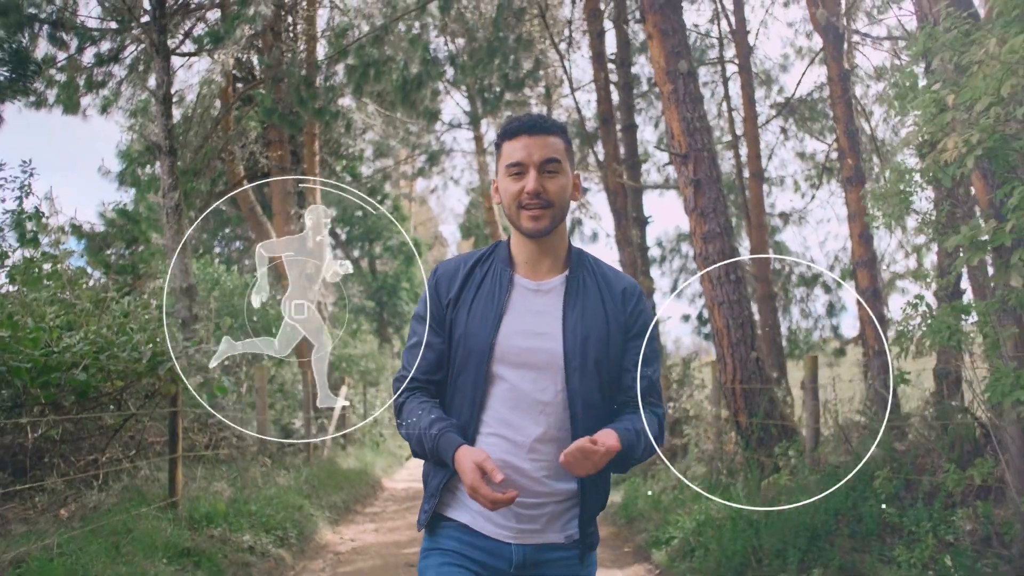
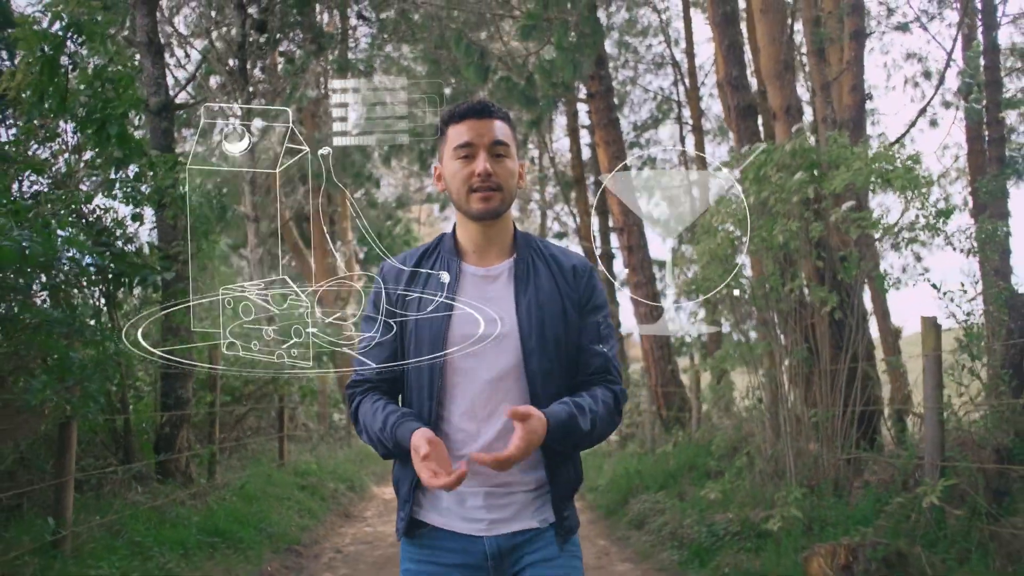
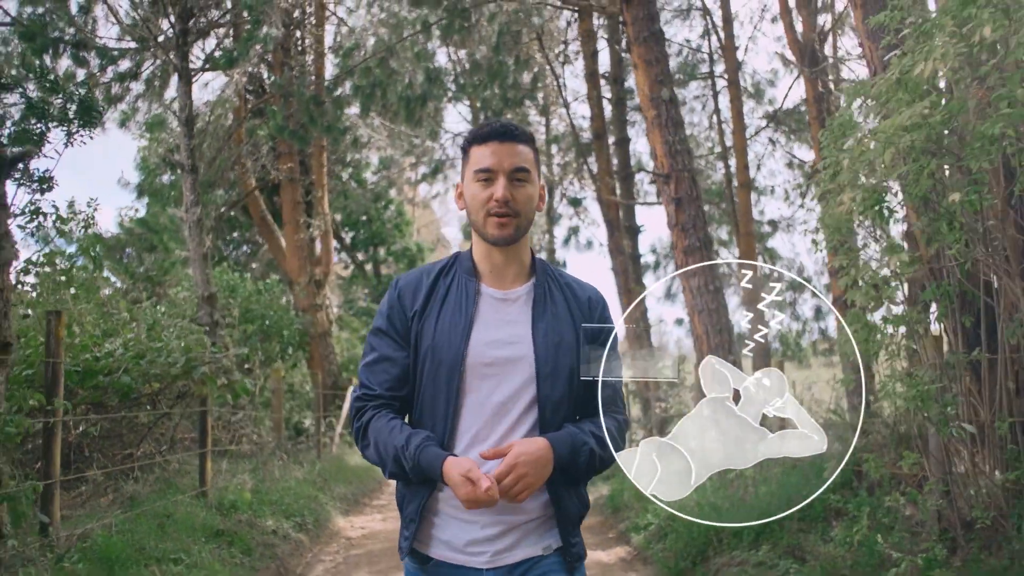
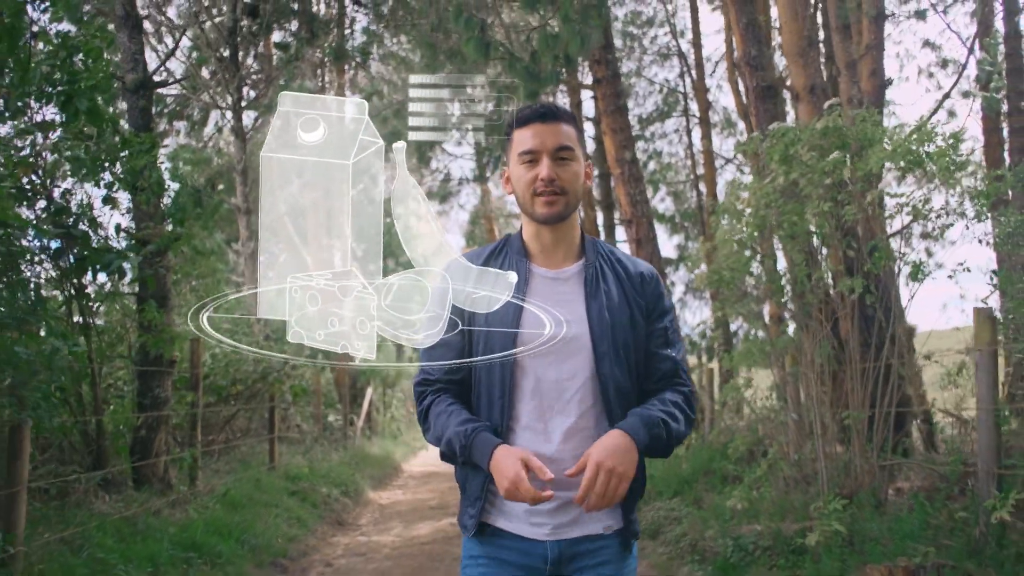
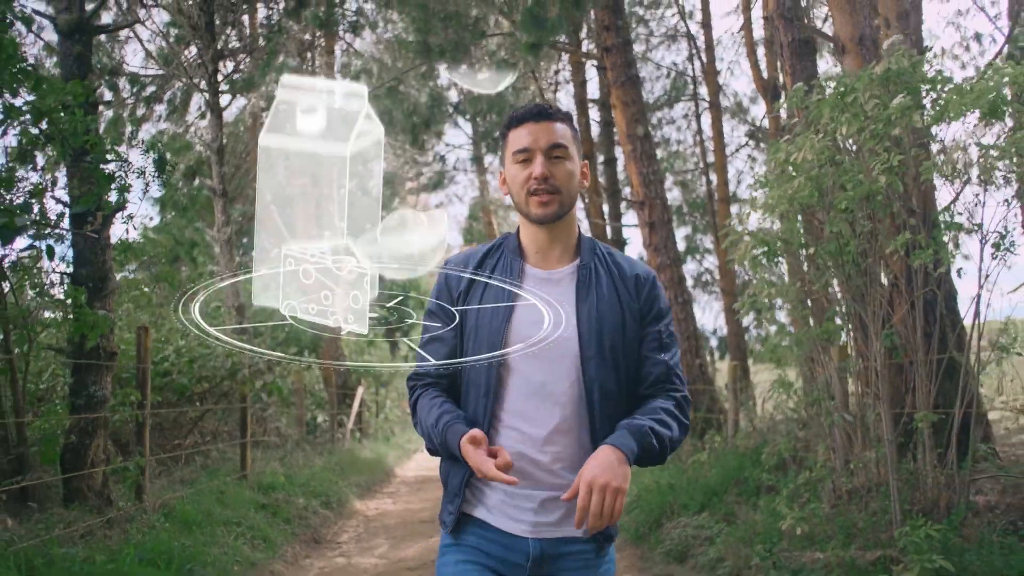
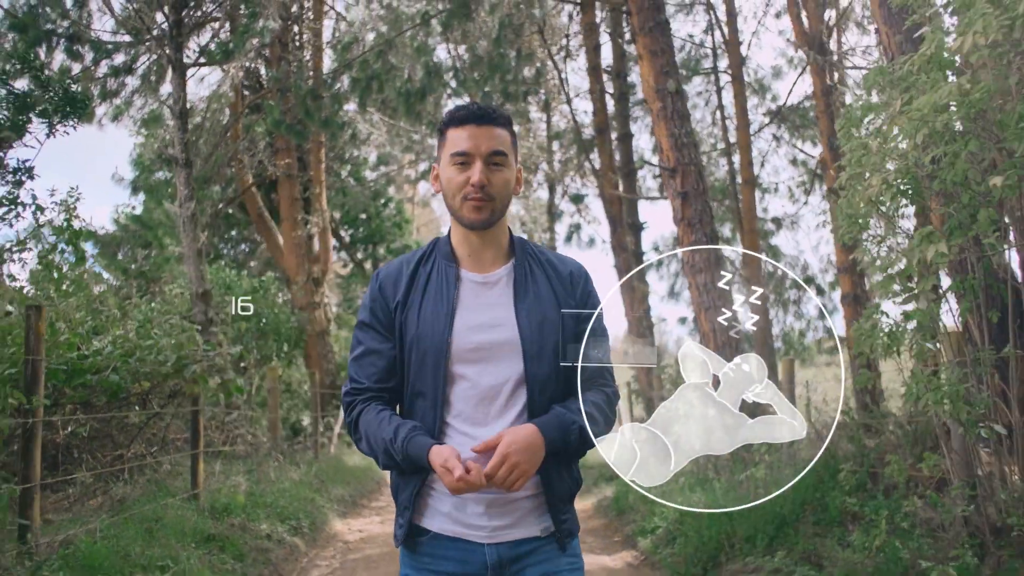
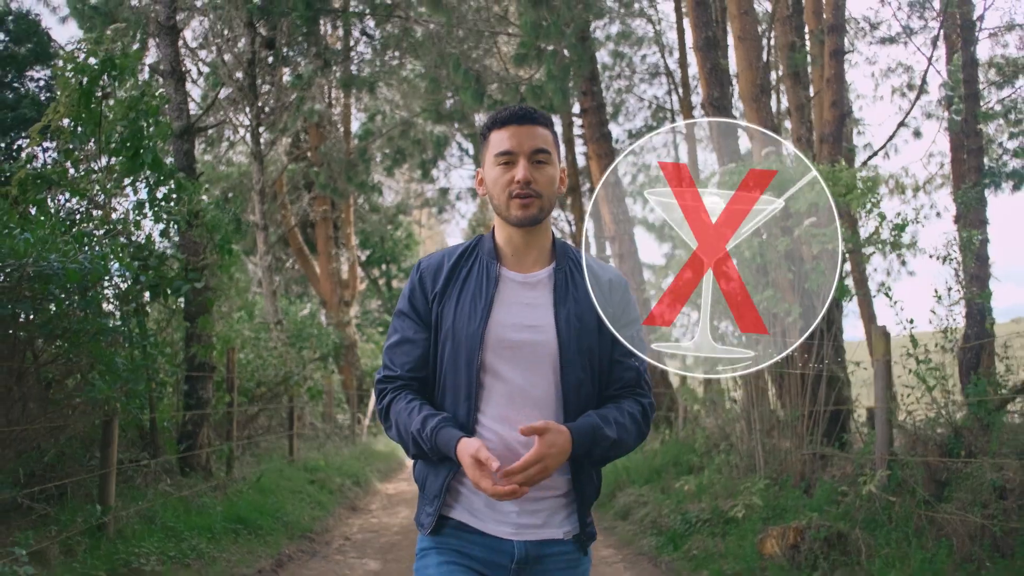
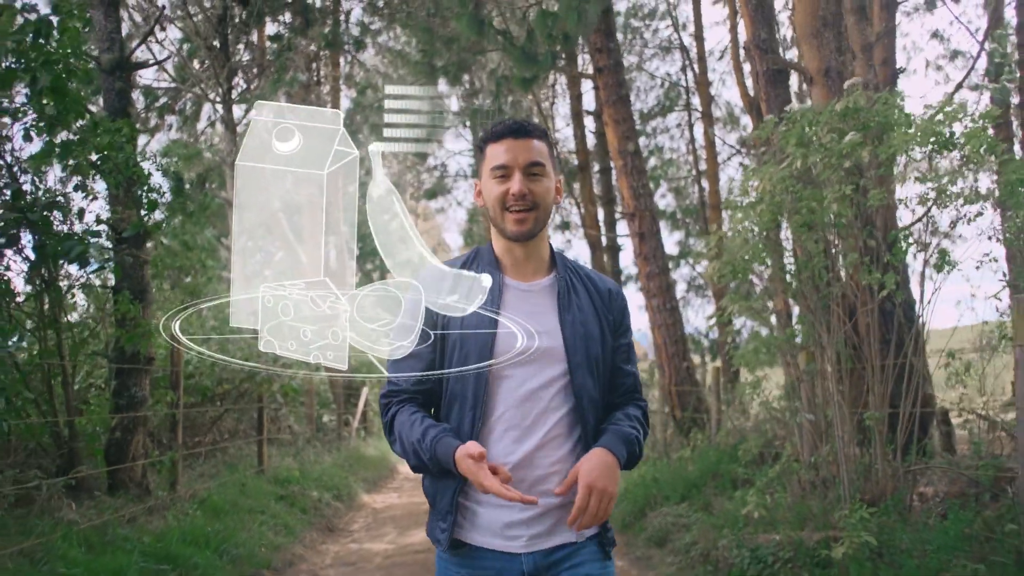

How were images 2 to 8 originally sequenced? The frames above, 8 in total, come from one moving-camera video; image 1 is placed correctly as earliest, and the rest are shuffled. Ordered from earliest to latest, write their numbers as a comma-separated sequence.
6, 3, 5, 8, 4, 2, 7
